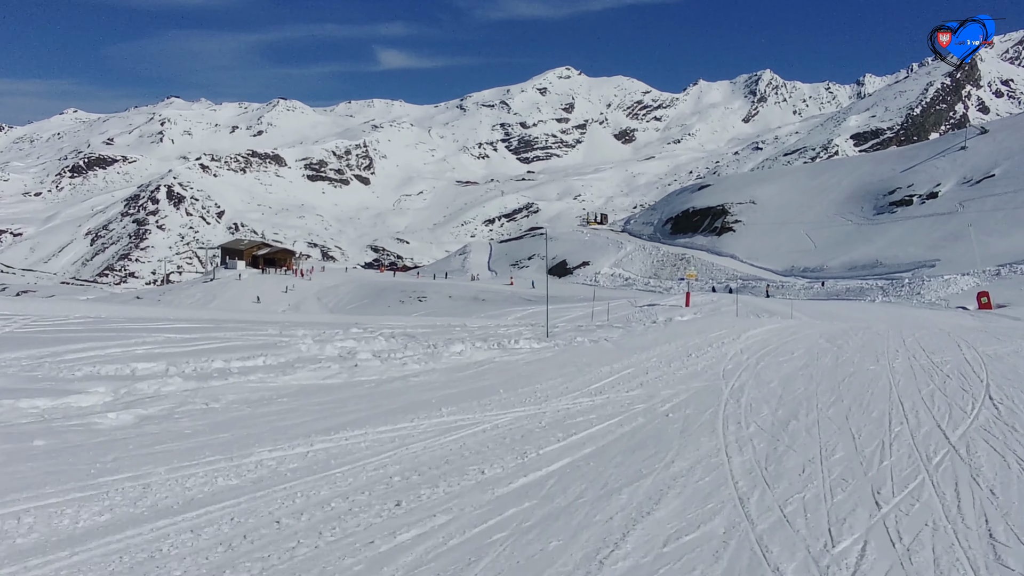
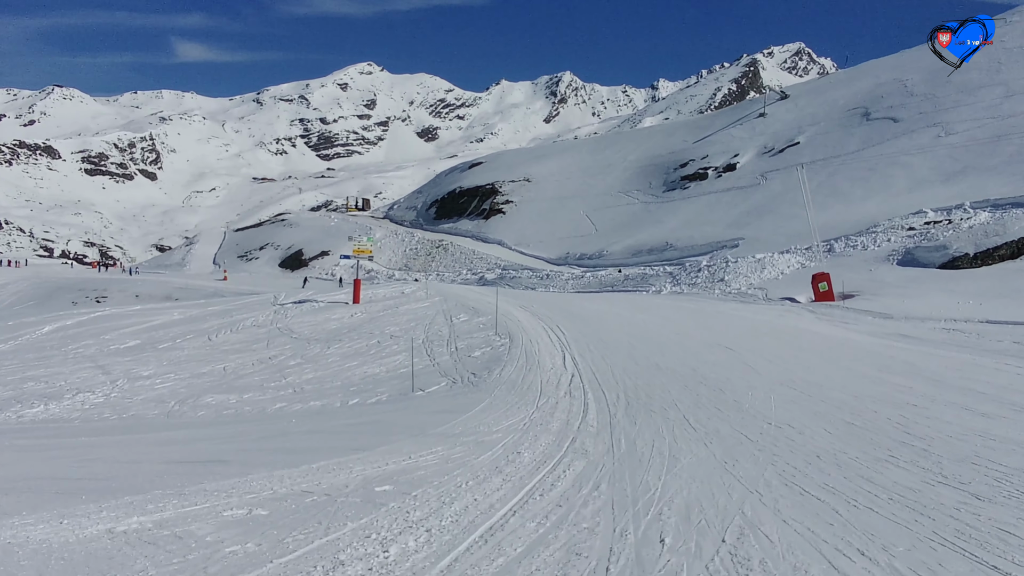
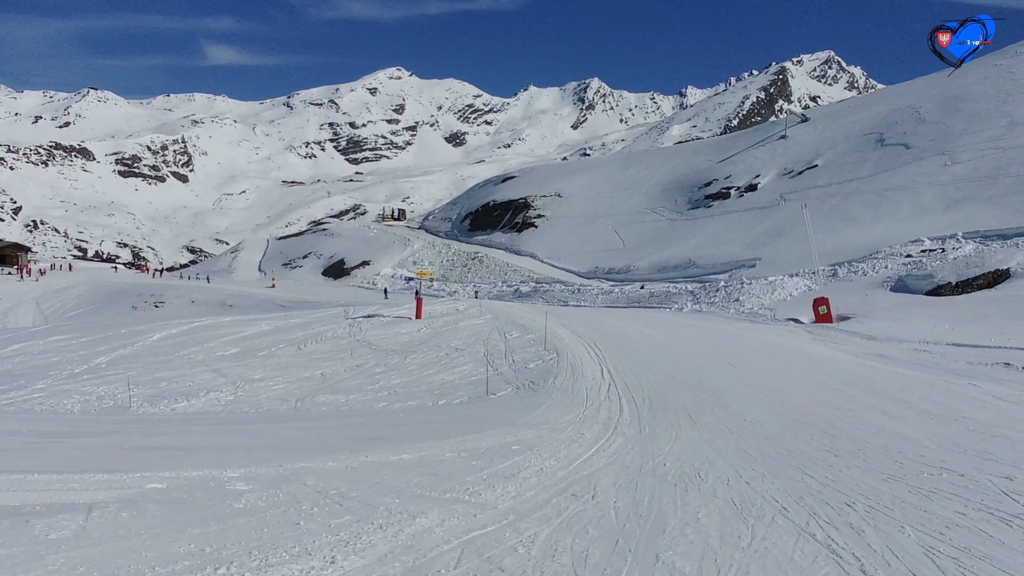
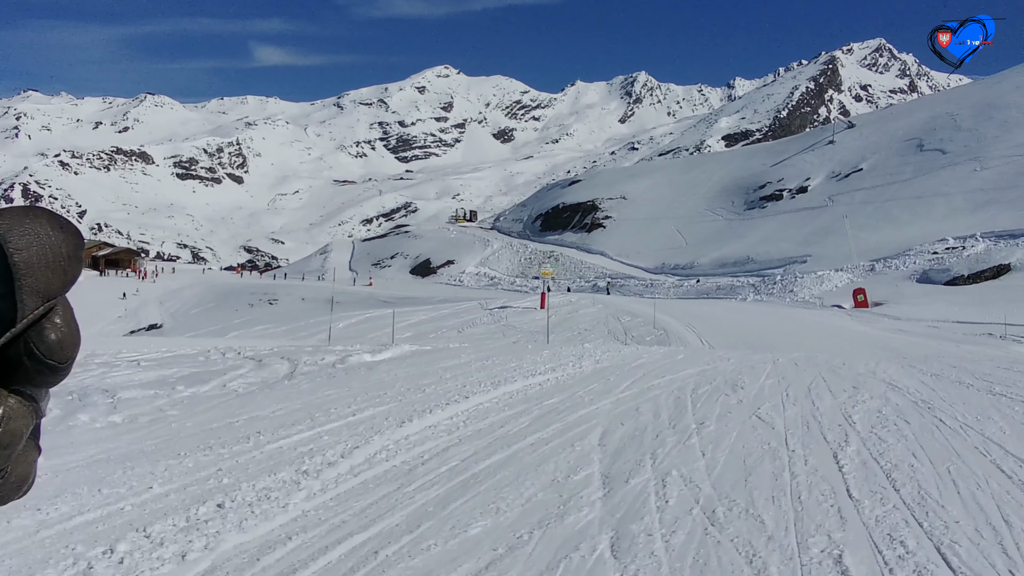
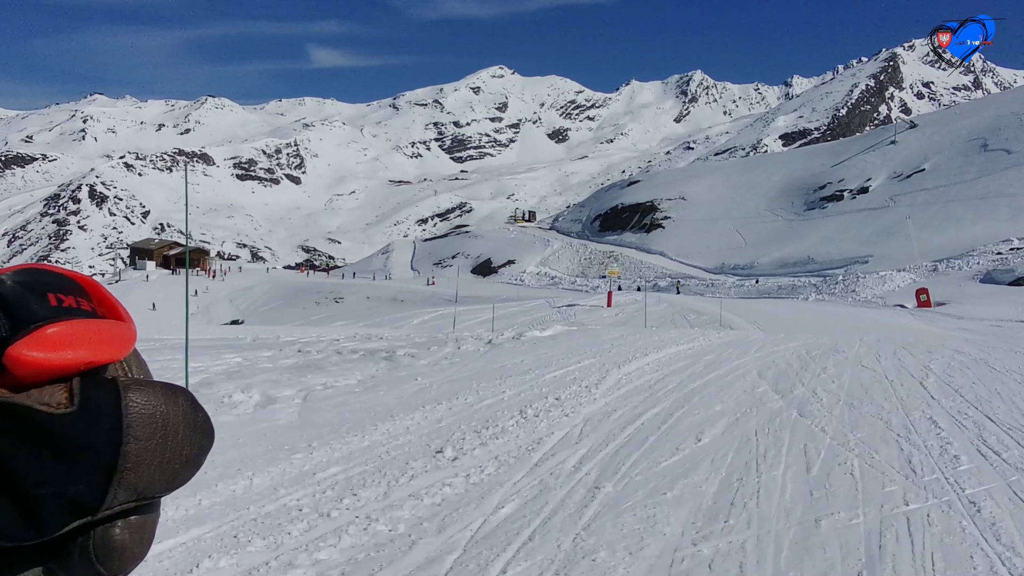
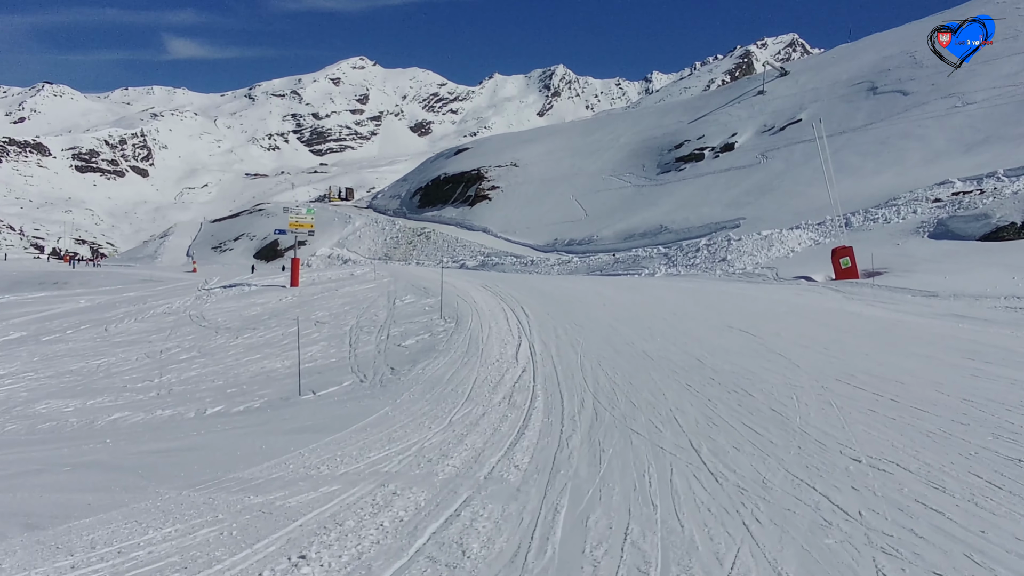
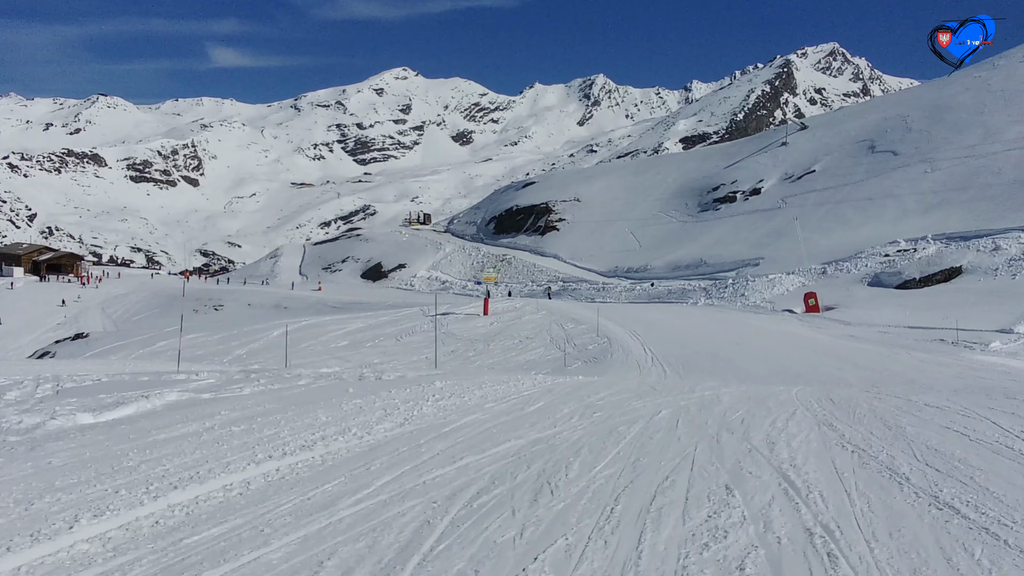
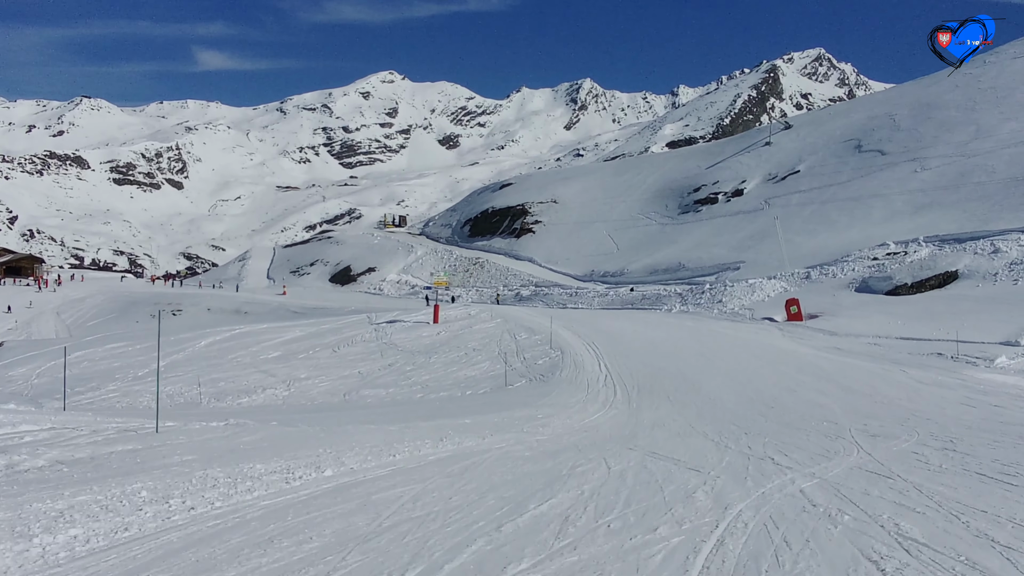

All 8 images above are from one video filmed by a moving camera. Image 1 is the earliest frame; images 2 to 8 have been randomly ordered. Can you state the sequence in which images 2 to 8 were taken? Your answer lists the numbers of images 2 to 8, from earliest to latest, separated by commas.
5, 4, 7, 8, 3, 2, 6
